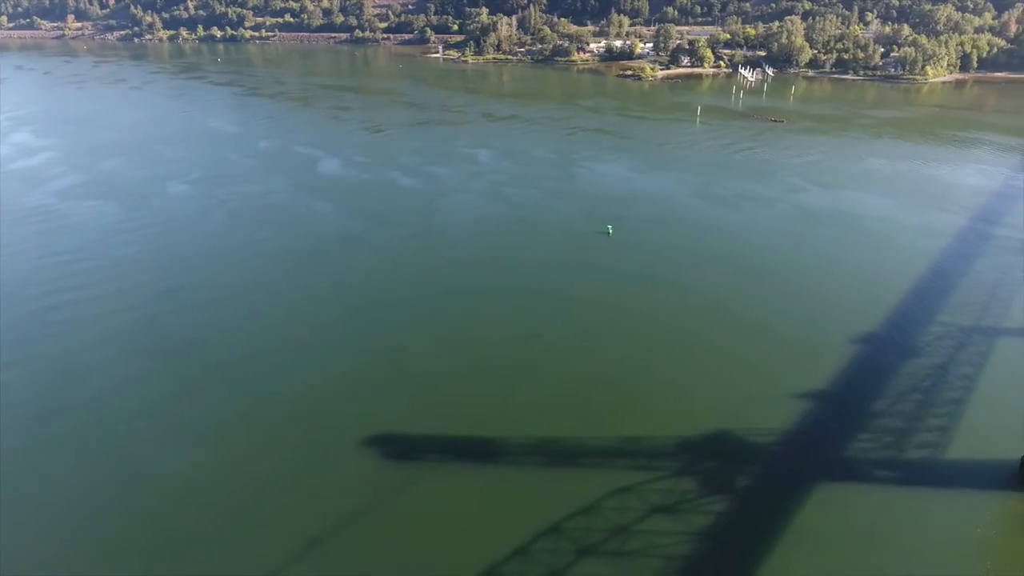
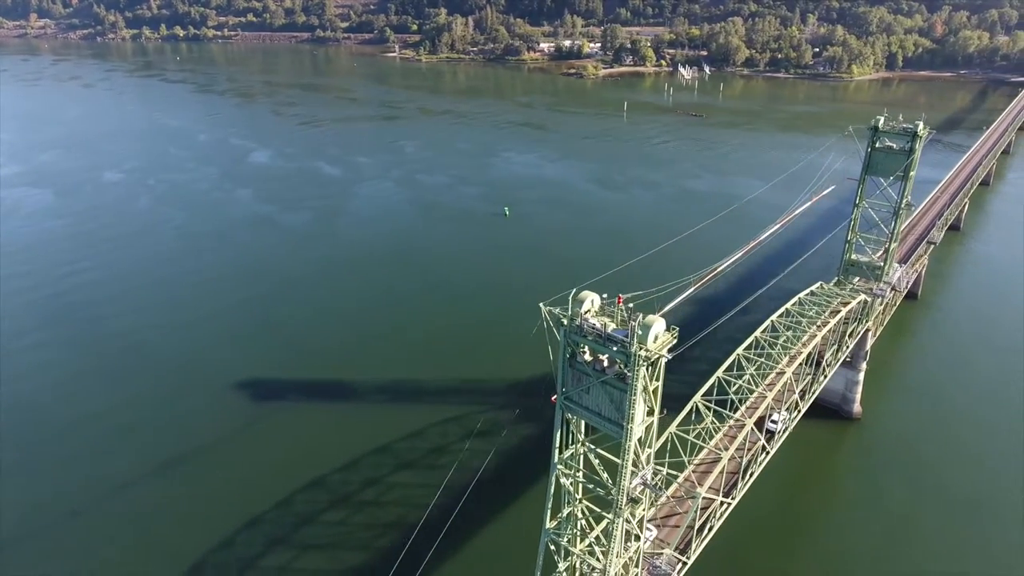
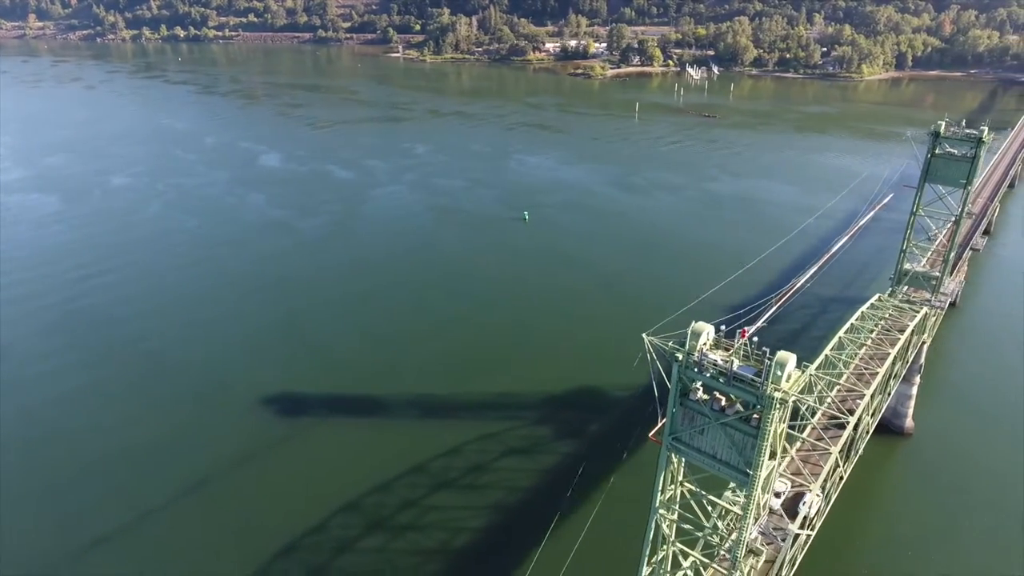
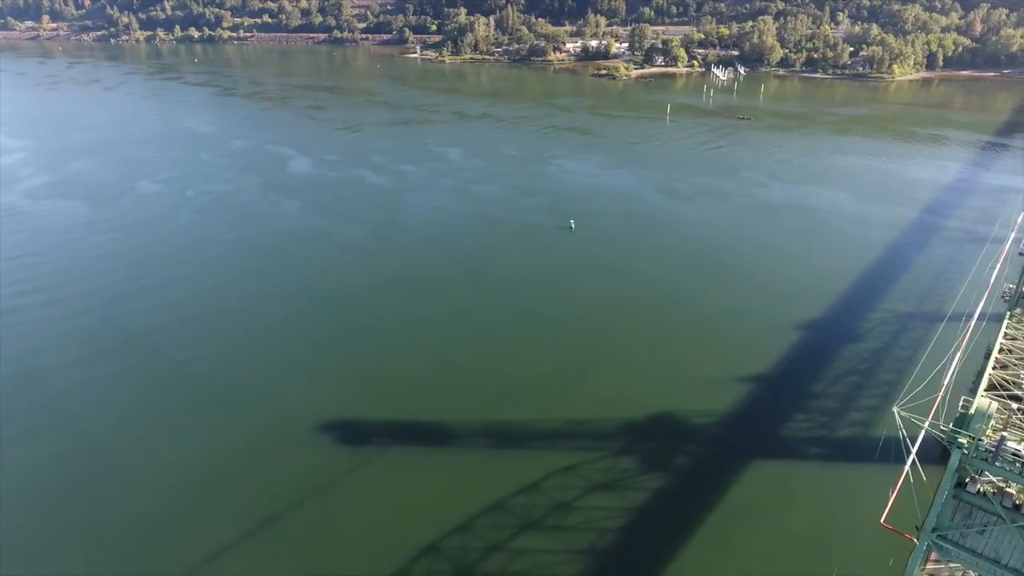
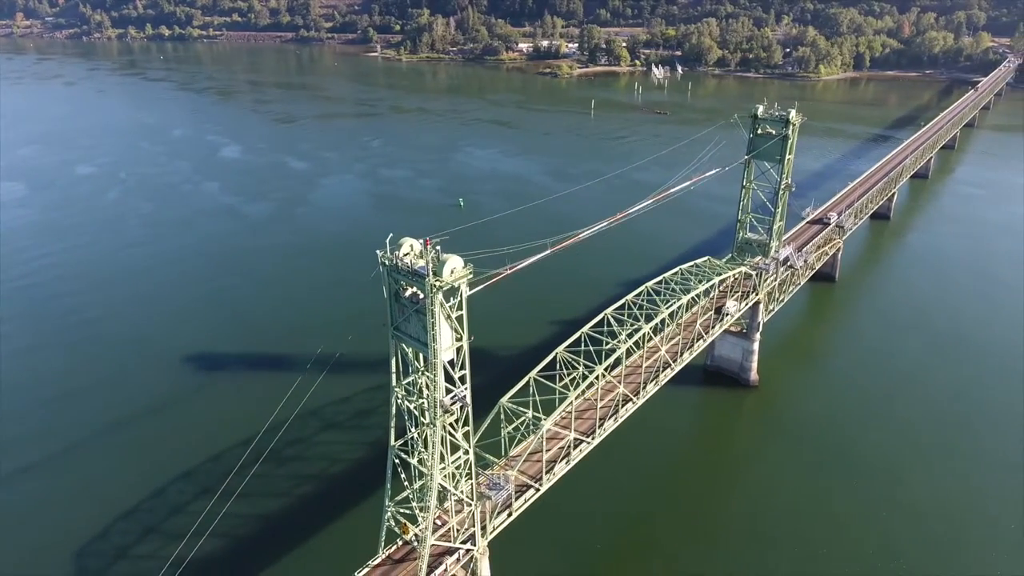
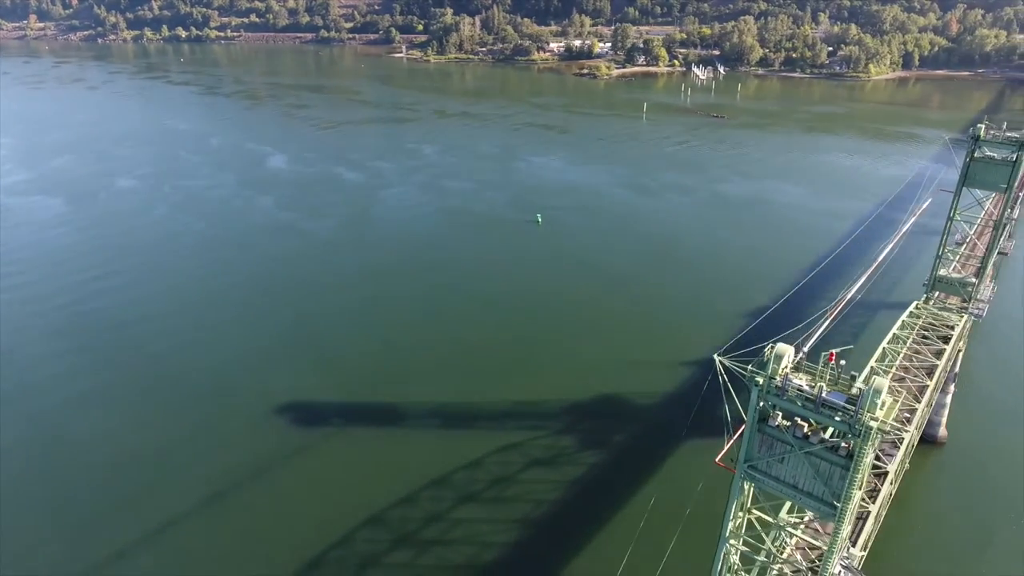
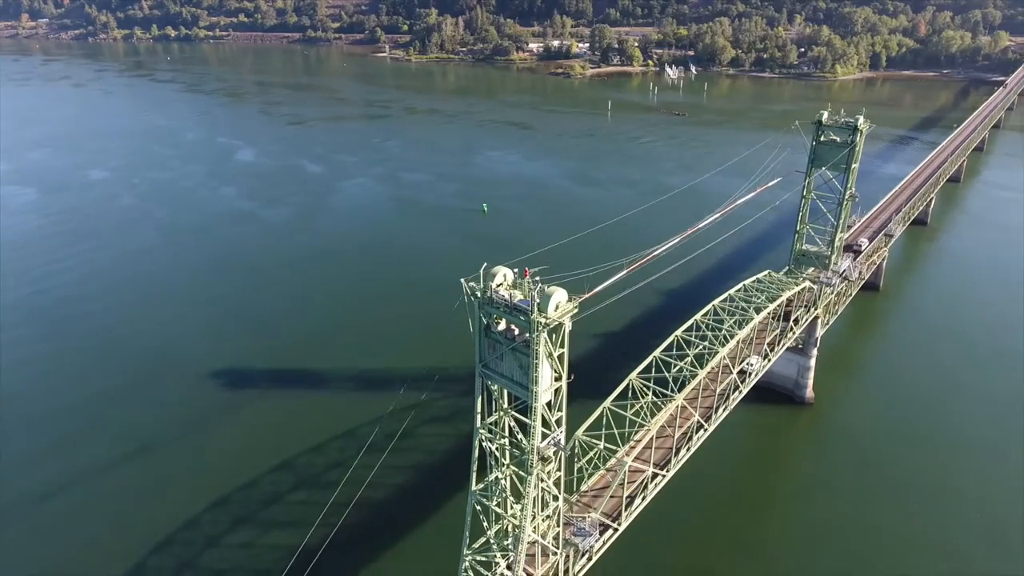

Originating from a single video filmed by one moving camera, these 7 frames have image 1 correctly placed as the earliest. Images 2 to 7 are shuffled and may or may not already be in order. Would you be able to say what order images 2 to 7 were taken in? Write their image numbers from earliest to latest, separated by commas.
4, 6, 3, 2, 7, 5
